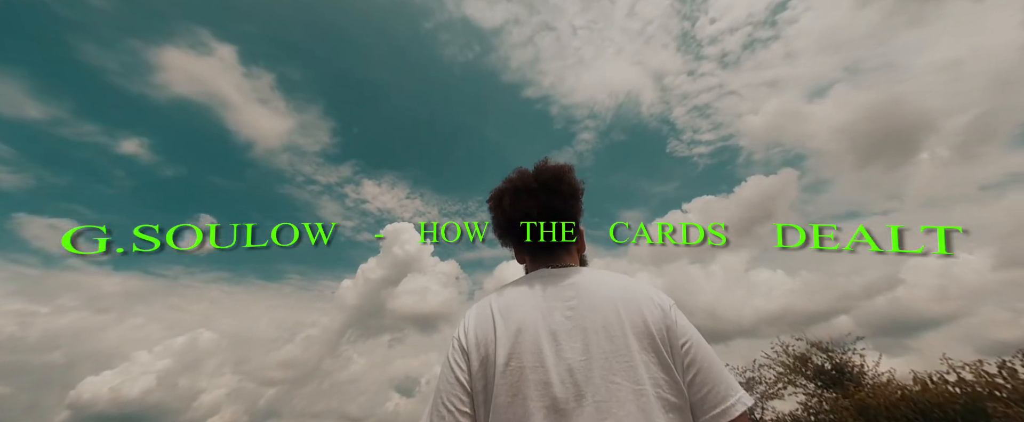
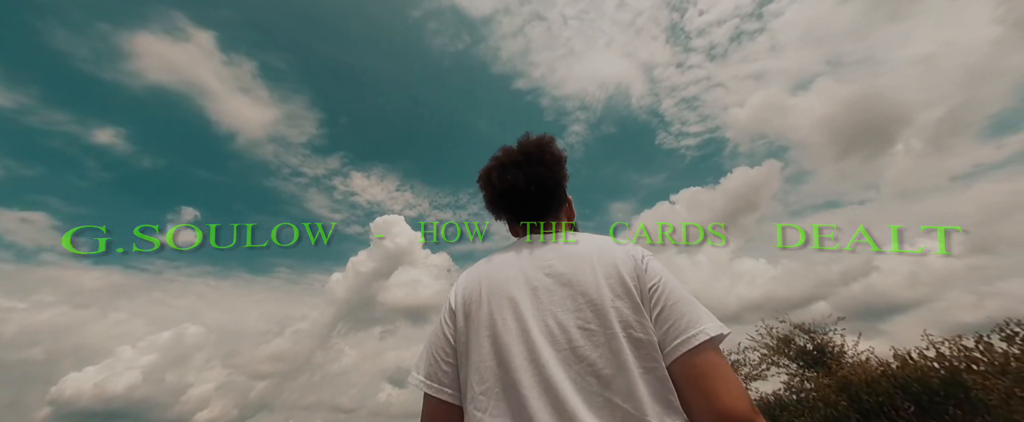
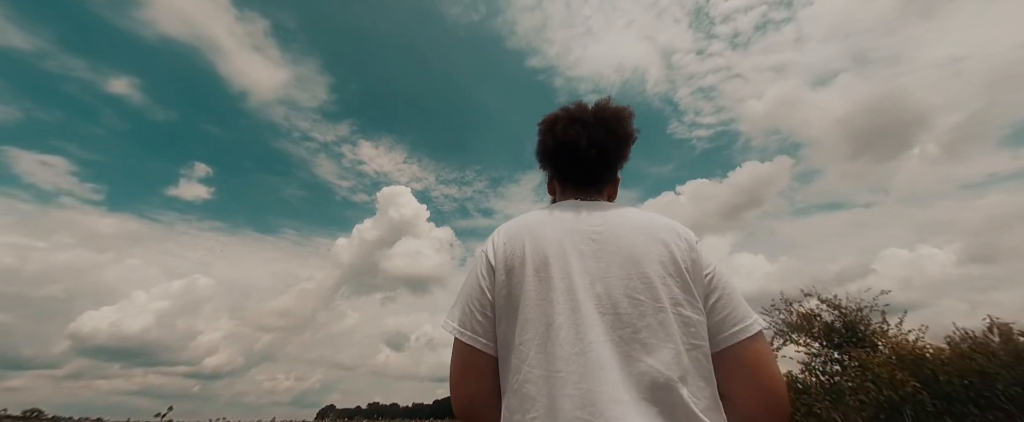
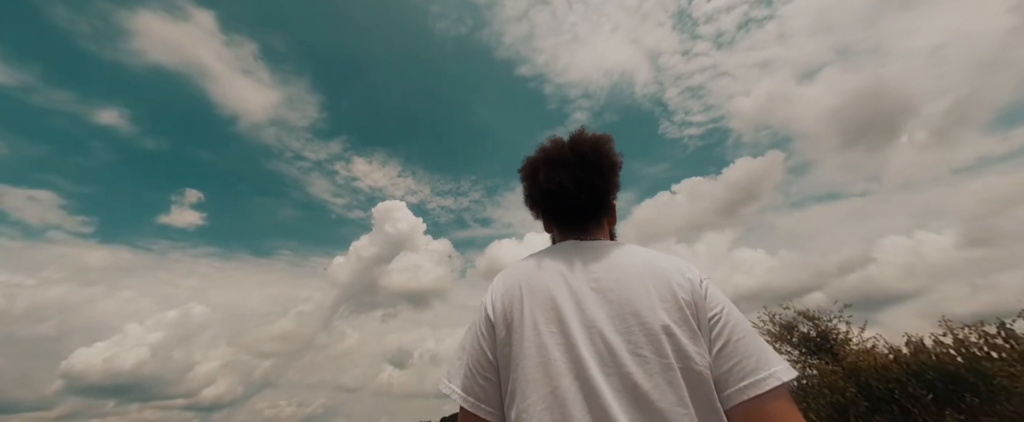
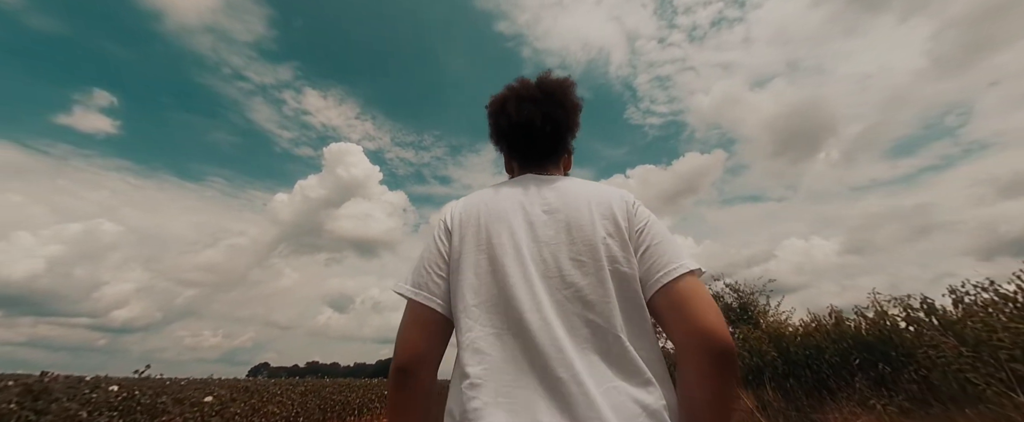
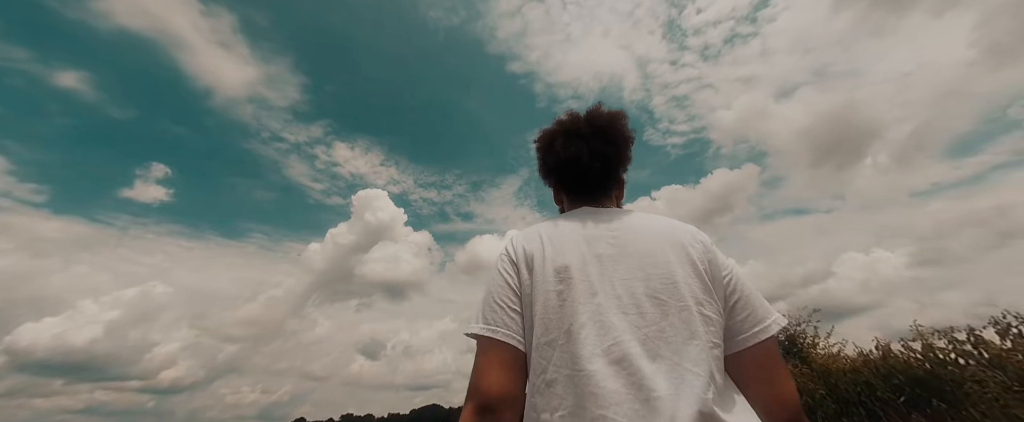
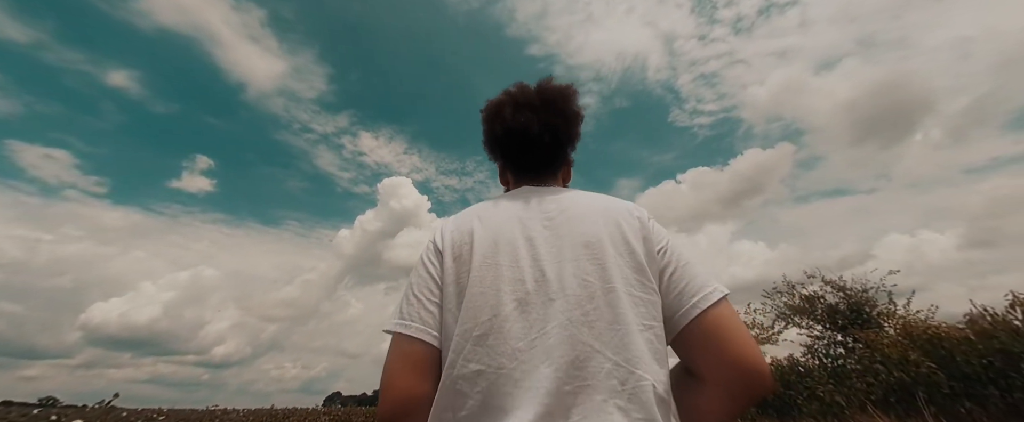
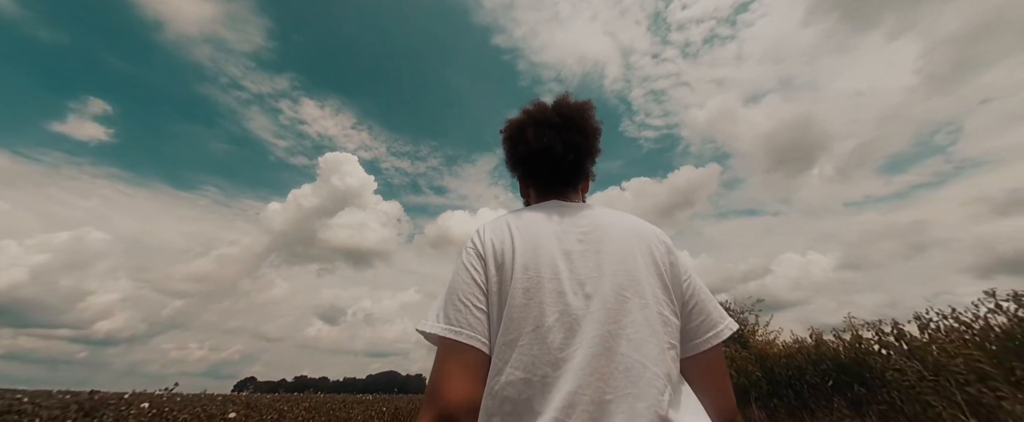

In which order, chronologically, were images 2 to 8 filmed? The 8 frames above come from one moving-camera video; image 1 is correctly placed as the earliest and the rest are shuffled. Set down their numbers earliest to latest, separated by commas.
2, 4, 6, 8, 5, 3, 7
